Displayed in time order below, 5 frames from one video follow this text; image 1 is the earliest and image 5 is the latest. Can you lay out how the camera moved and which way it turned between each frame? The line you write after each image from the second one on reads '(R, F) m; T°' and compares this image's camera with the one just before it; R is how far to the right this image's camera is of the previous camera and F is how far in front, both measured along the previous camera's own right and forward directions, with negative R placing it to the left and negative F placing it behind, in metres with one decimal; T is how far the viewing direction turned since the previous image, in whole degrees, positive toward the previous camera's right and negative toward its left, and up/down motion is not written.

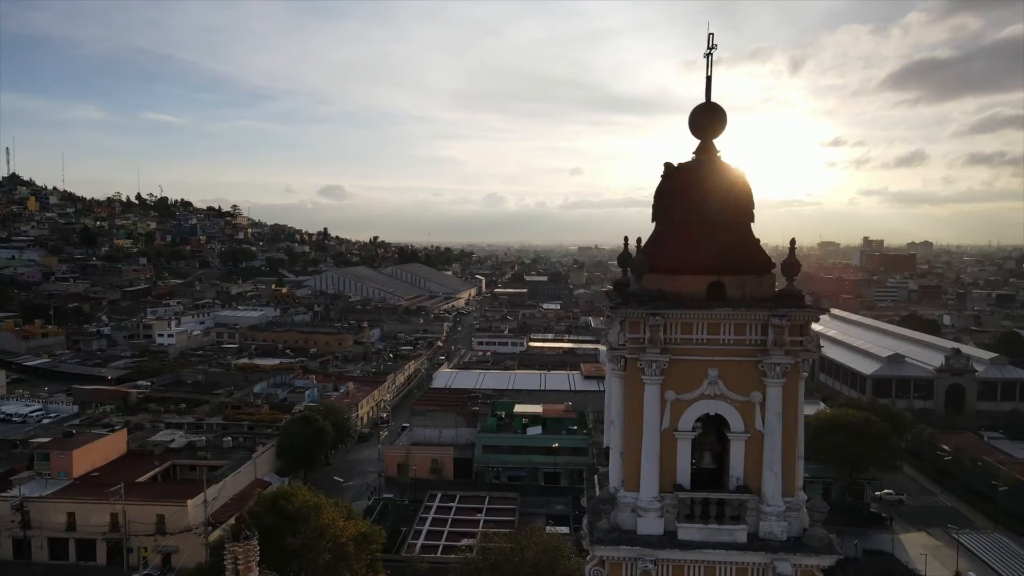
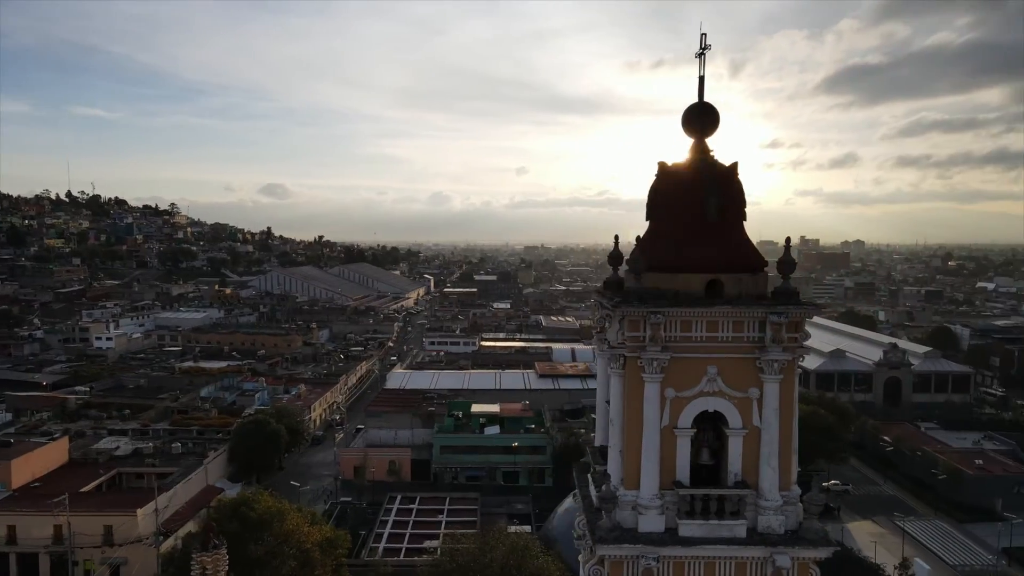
(-0.3, +0.1) m; +4°
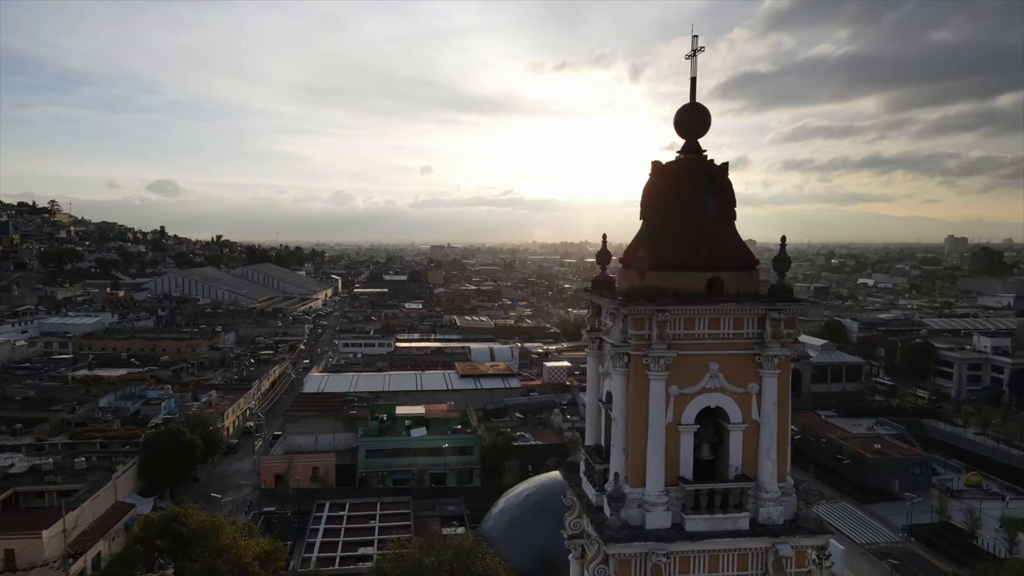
(-0.6, +0.1) m; +7°
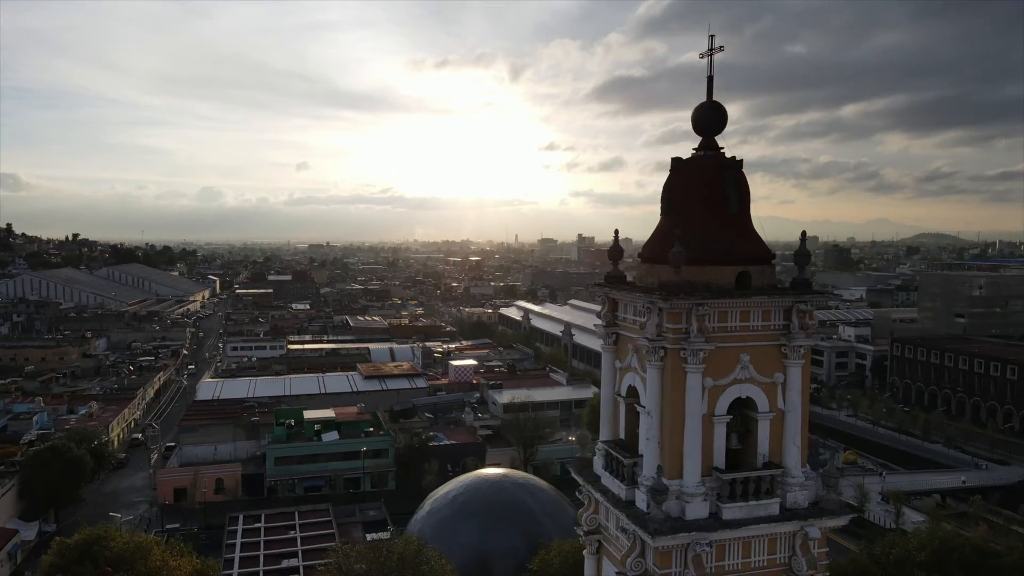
(-0.9, +0.2) m; +9°
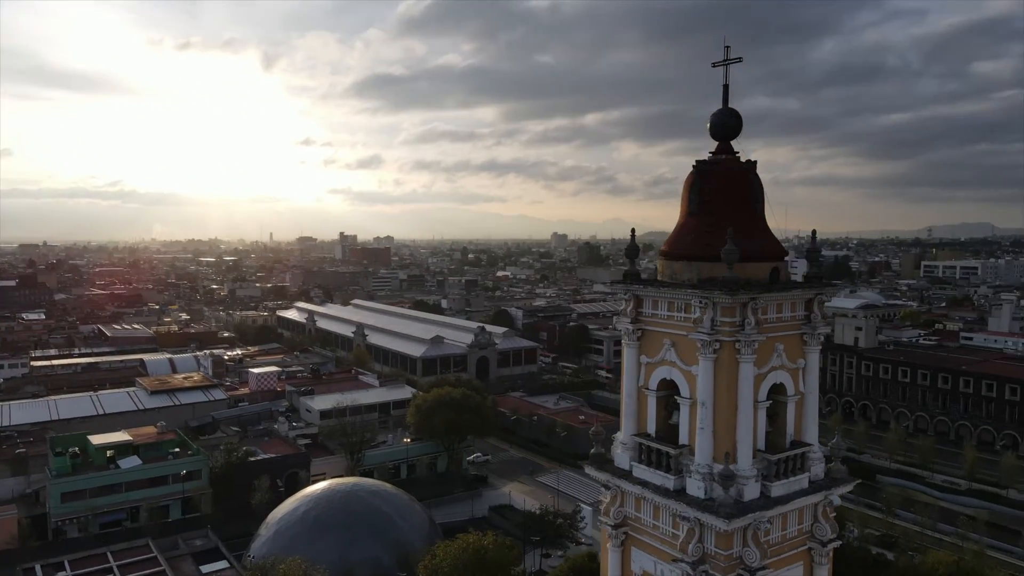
(-1.8, +0.4) m; +18°
